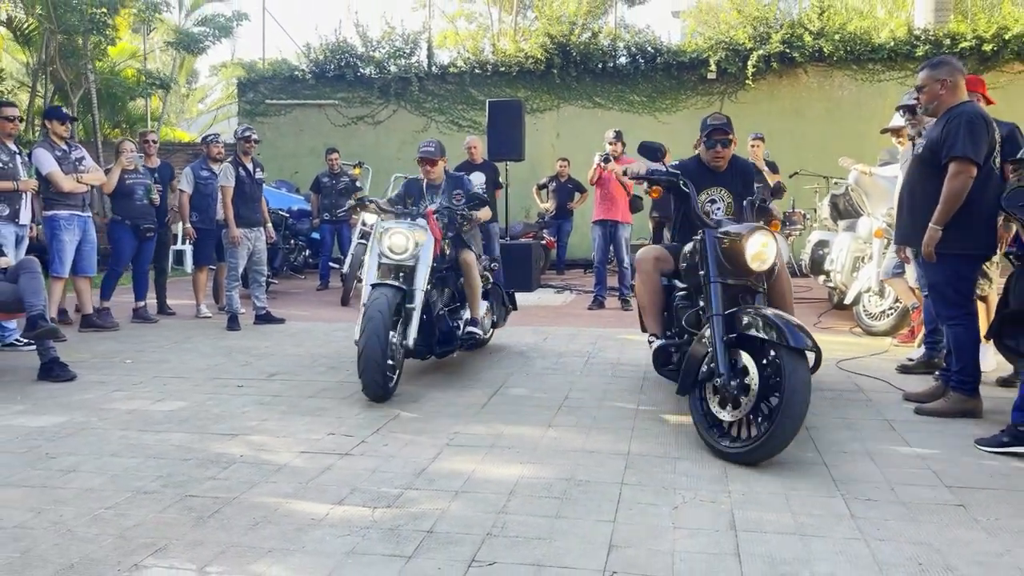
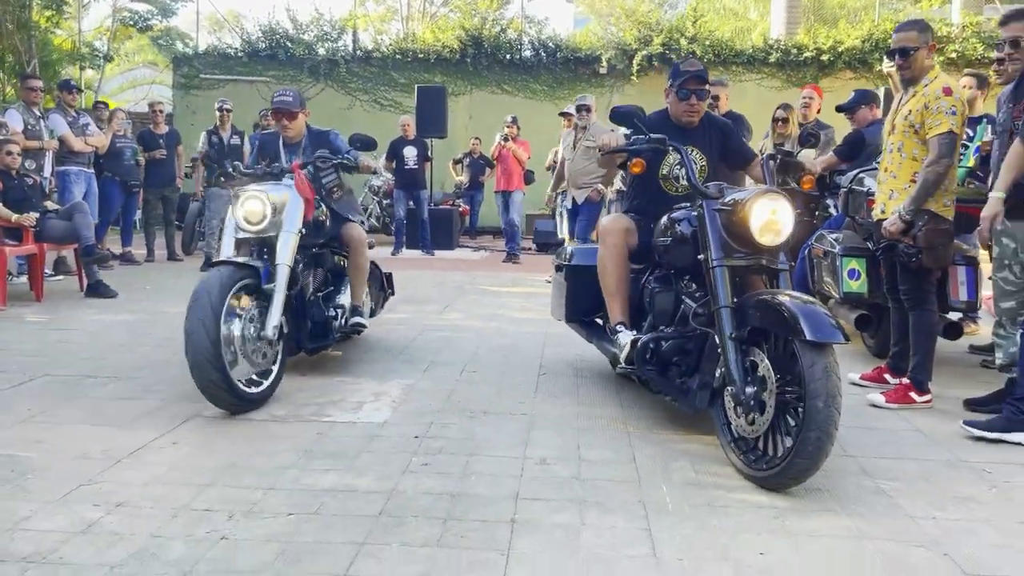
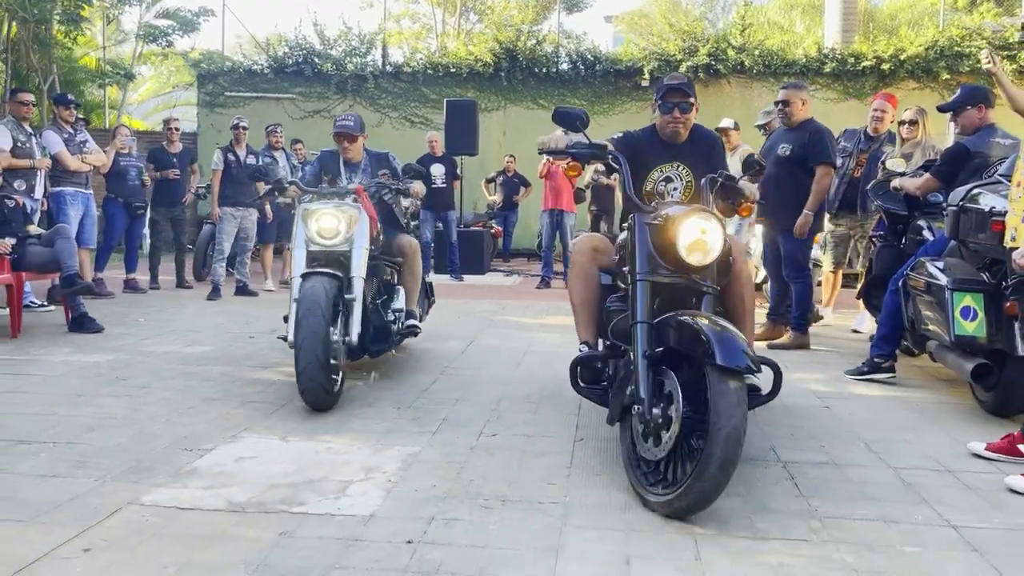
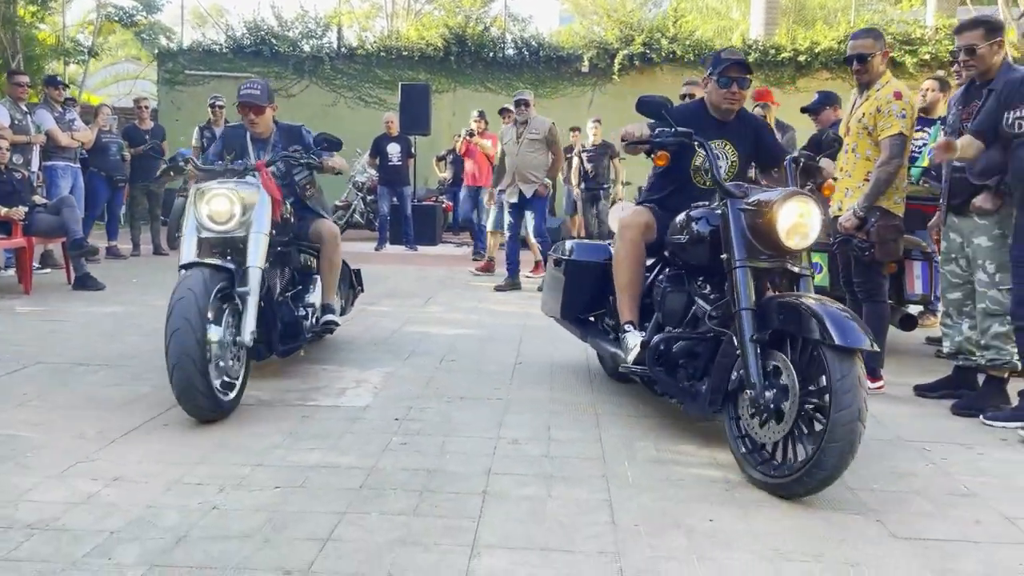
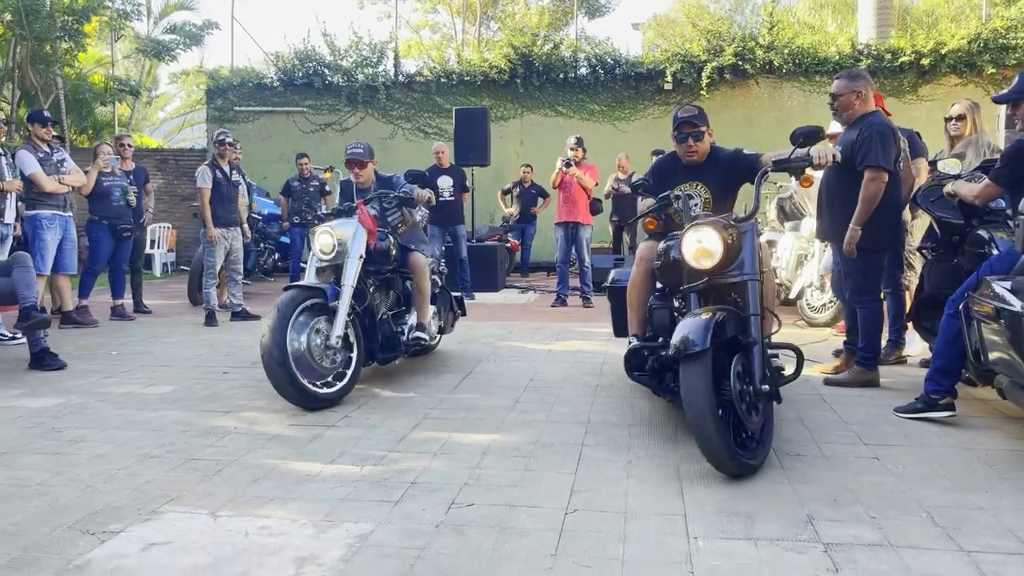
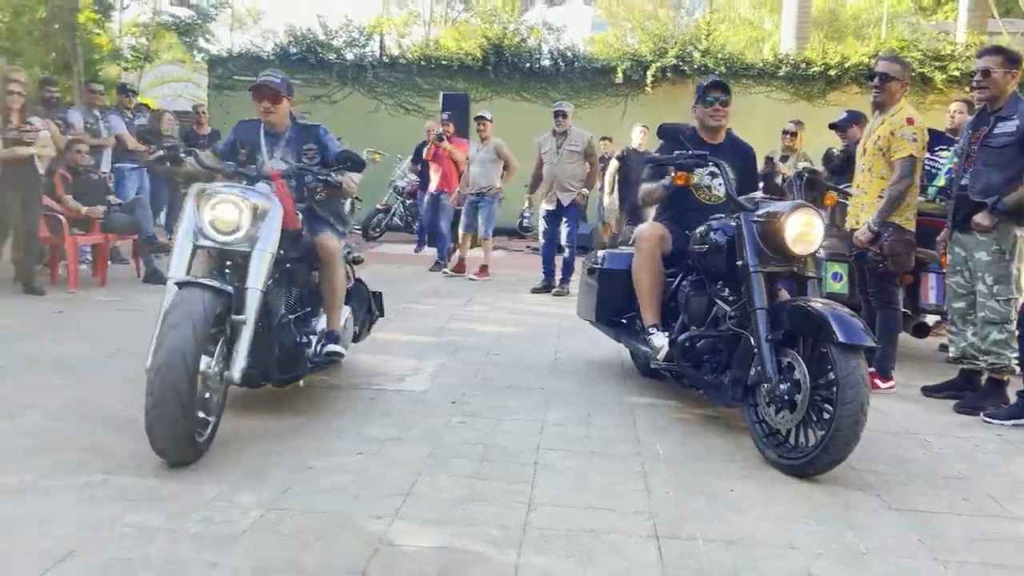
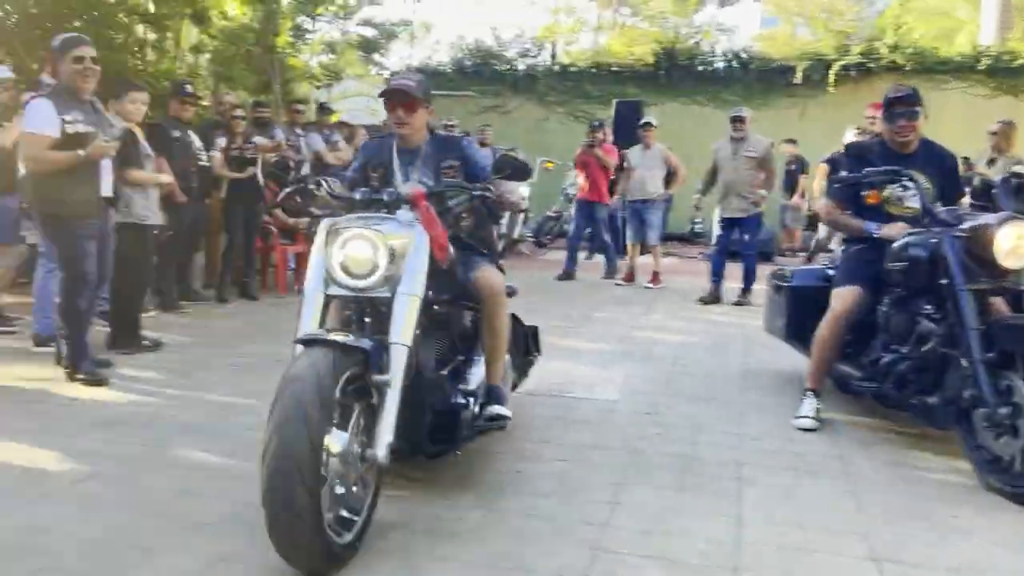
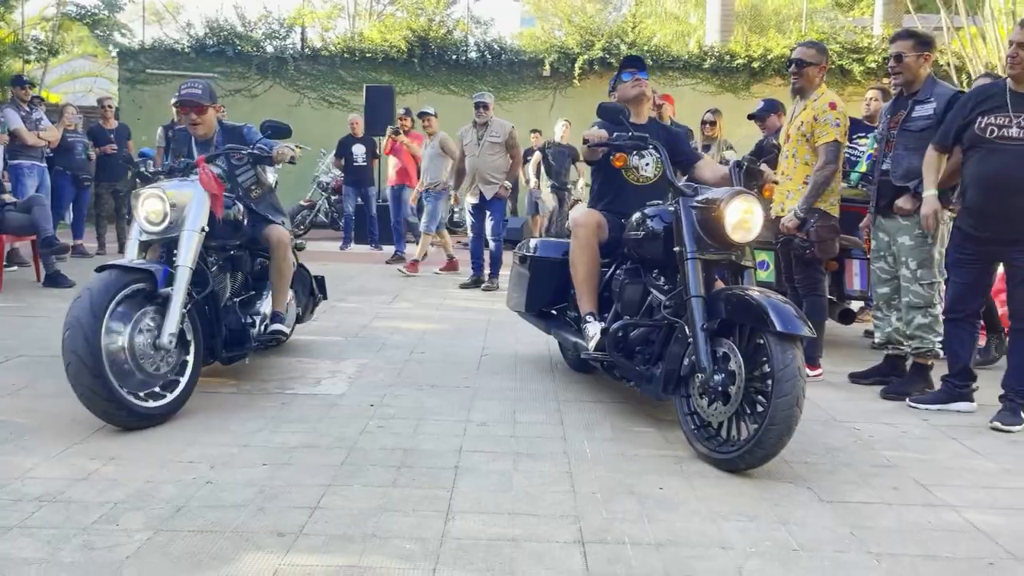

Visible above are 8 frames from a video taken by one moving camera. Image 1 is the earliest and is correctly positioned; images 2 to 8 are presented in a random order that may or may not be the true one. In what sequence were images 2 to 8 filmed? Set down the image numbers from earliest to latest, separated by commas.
5, 3, 2, 4, 8, 6, 7
